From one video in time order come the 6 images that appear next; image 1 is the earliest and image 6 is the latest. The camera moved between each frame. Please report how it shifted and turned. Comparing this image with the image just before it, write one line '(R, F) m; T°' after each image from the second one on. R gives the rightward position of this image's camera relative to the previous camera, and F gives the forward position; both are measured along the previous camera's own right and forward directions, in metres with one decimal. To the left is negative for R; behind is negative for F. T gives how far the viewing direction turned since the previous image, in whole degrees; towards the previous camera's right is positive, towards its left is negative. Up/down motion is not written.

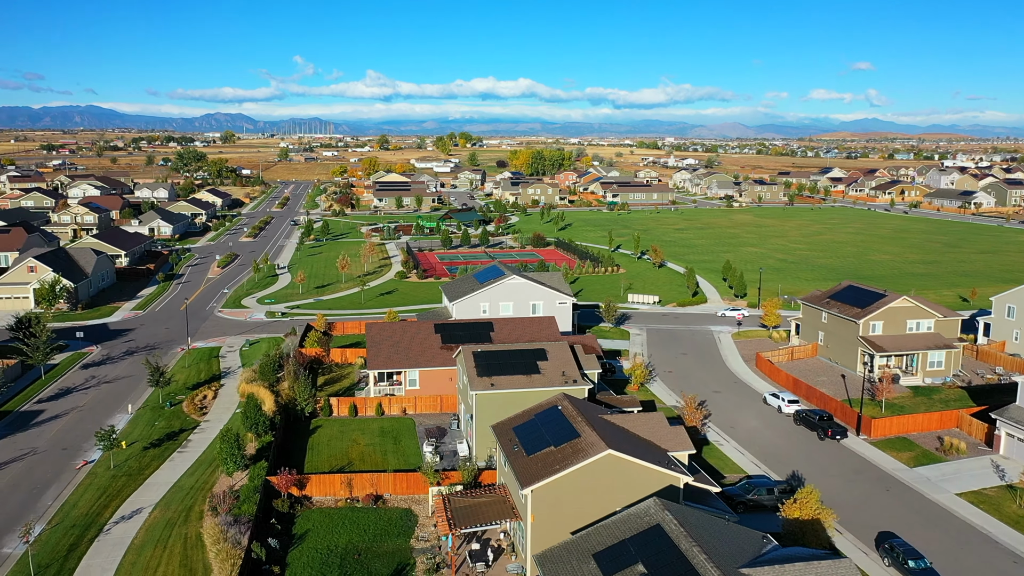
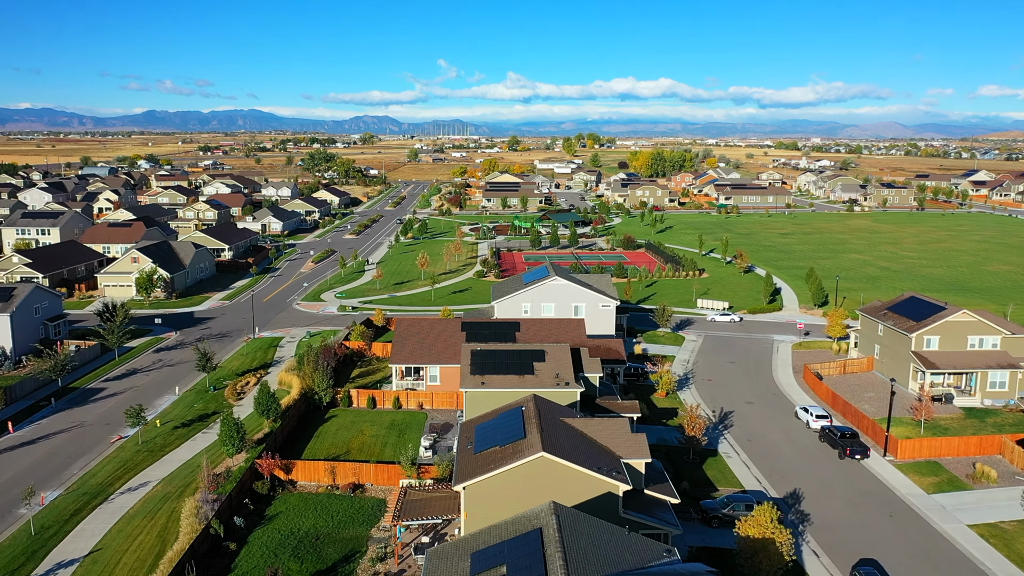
(+5.1, +0.2) m; -9°
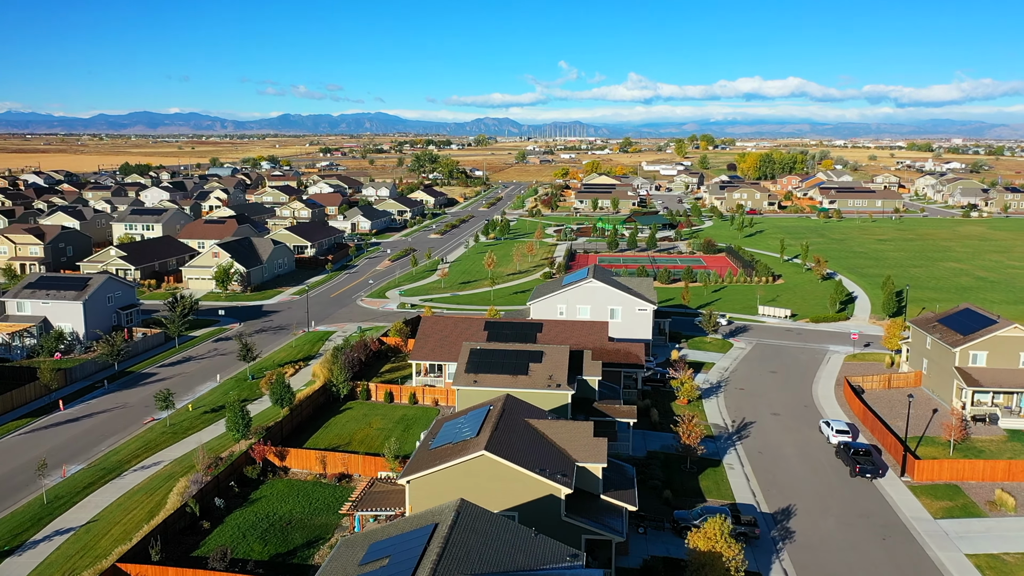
(+4.5, +0.1) m; -8°
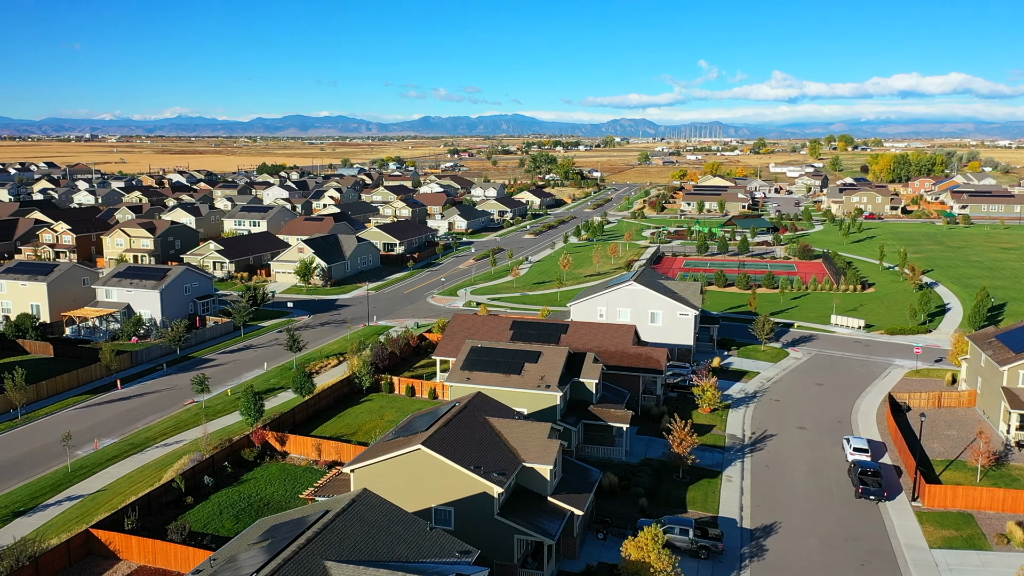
(+5.1, +0.2) m; -9°
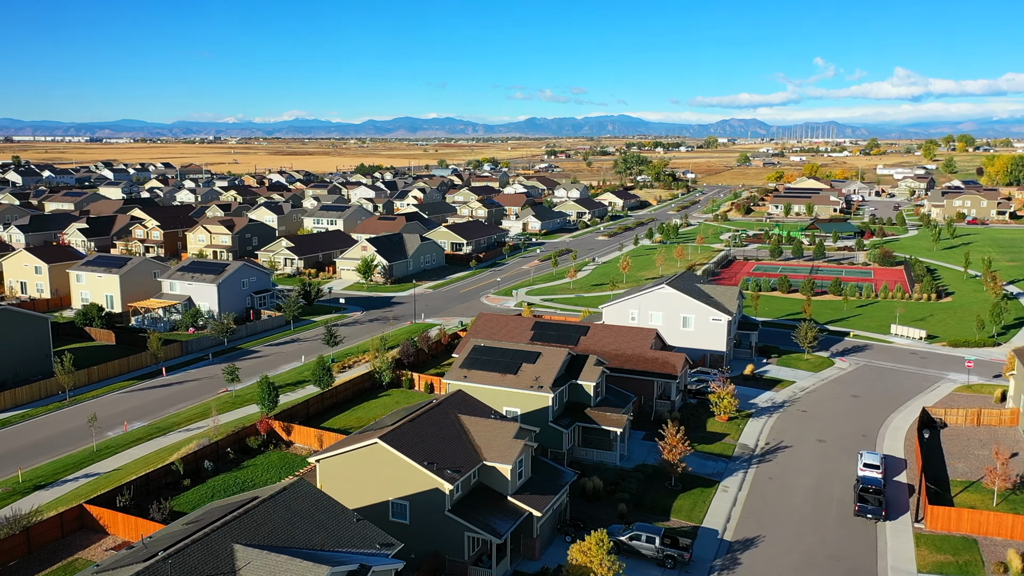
(+3.9, +0.1) m; -7°
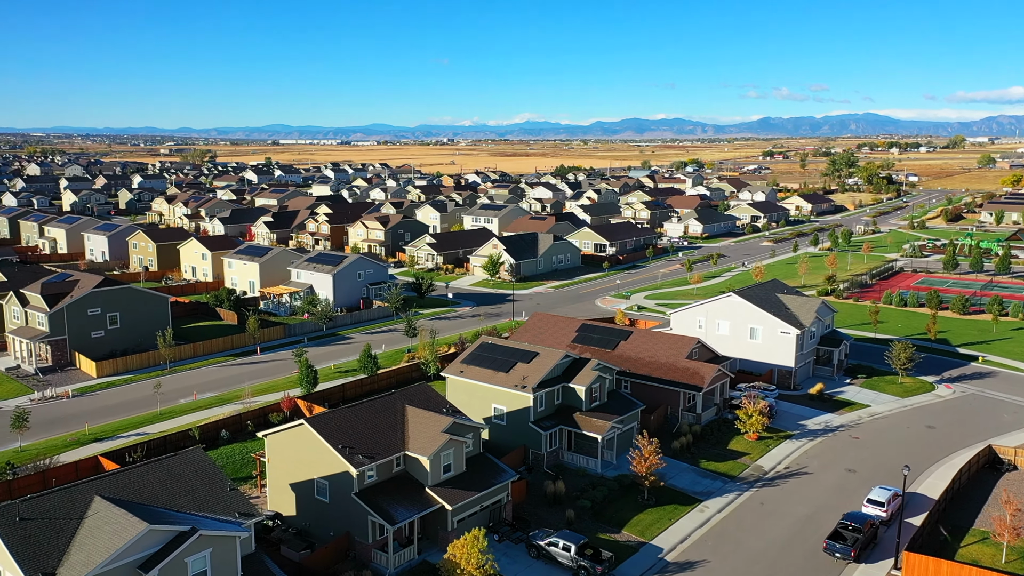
(+8.5, +0.9) m; -15°
